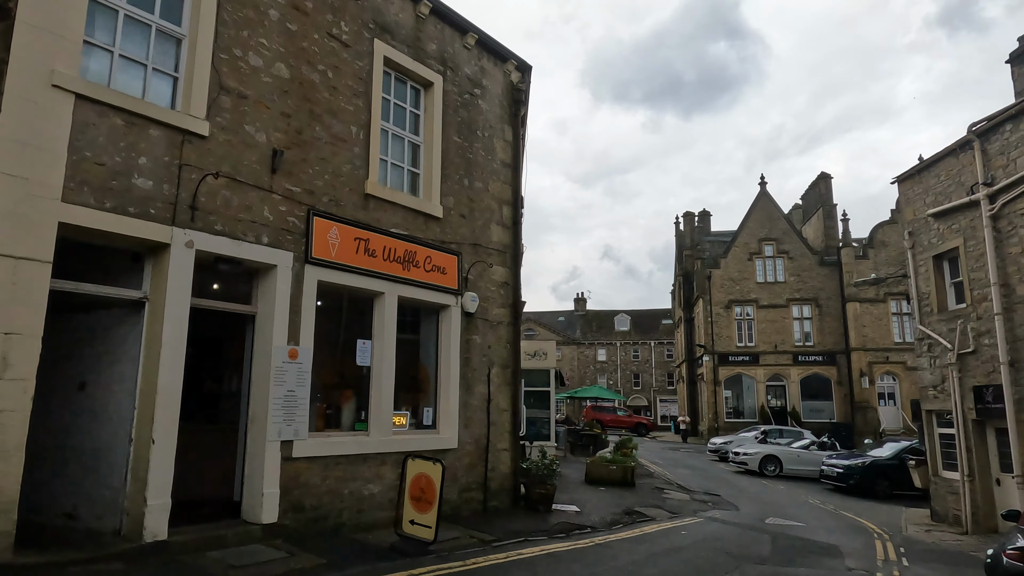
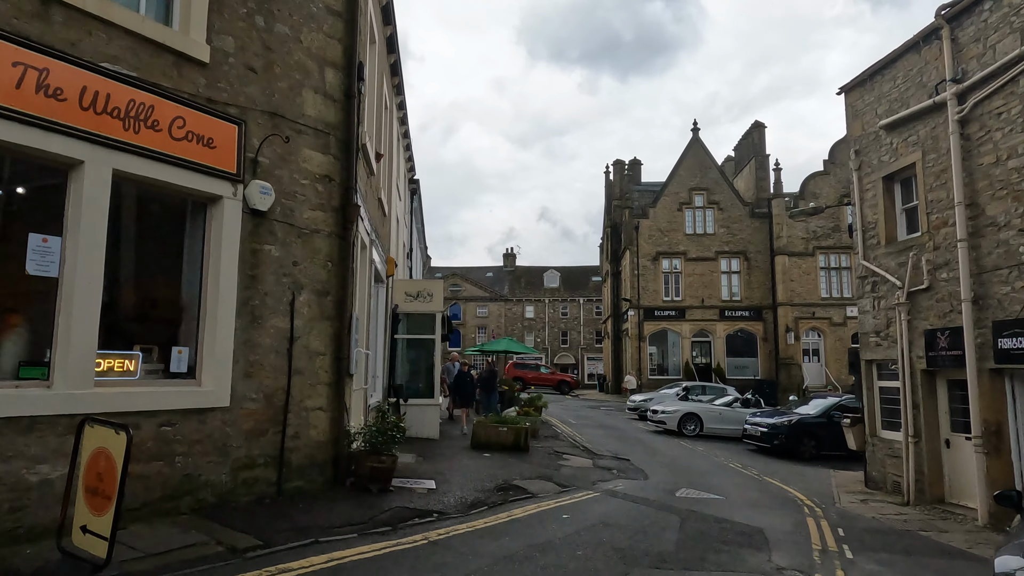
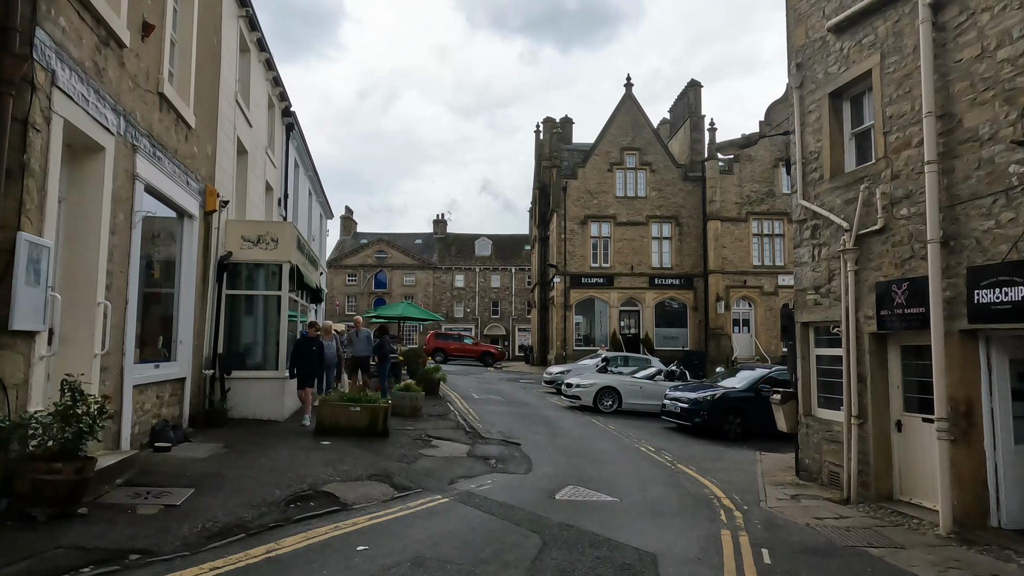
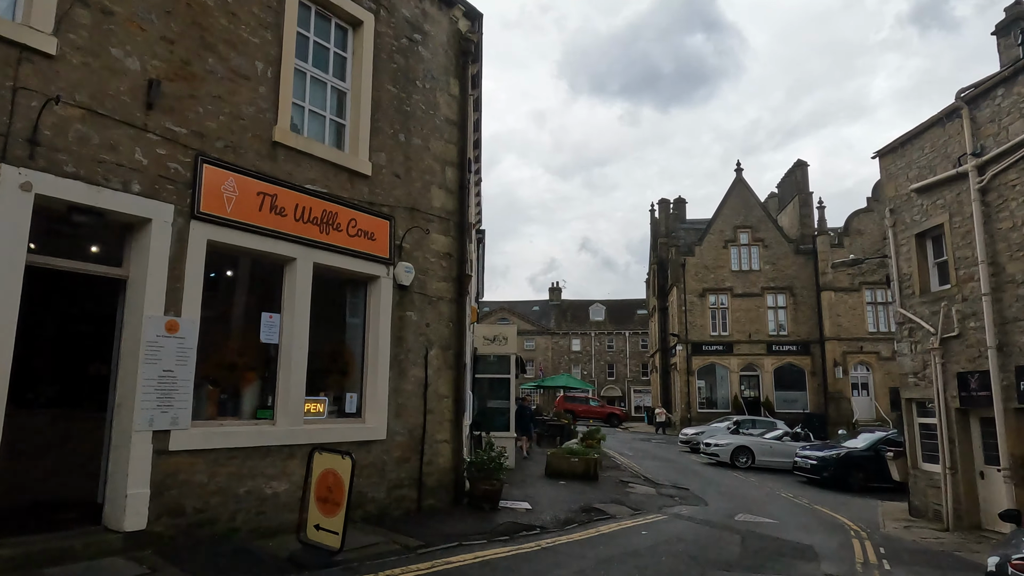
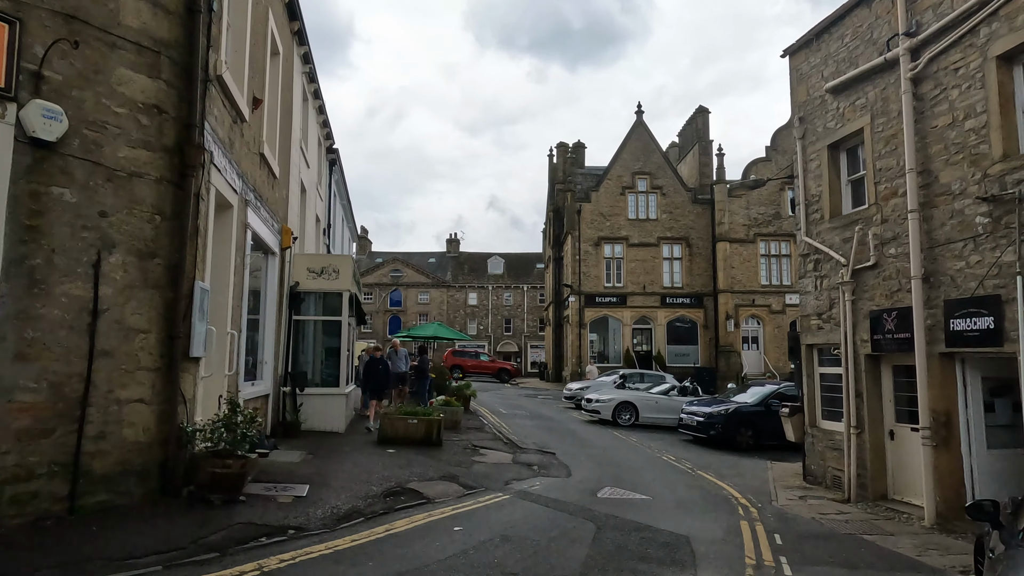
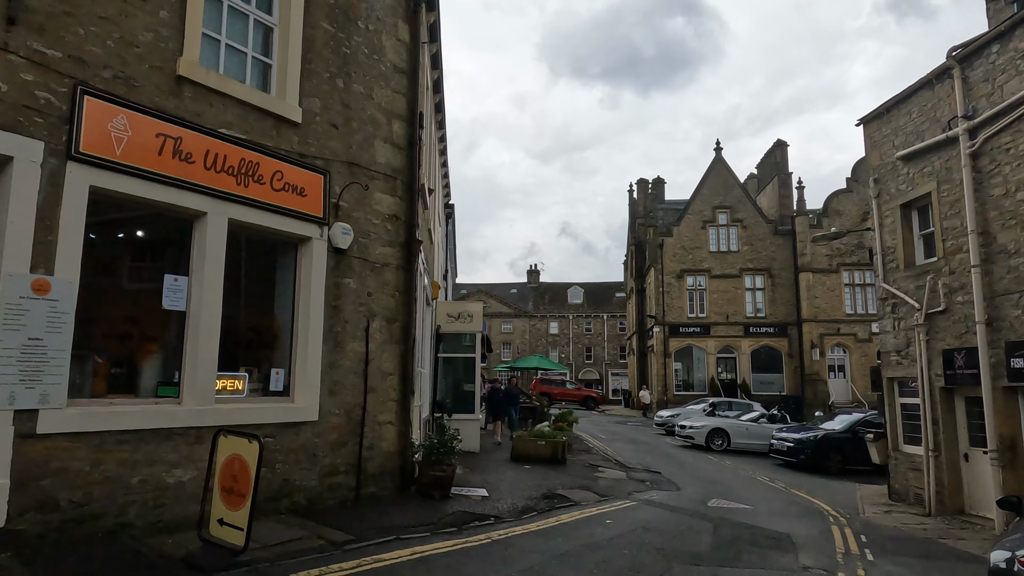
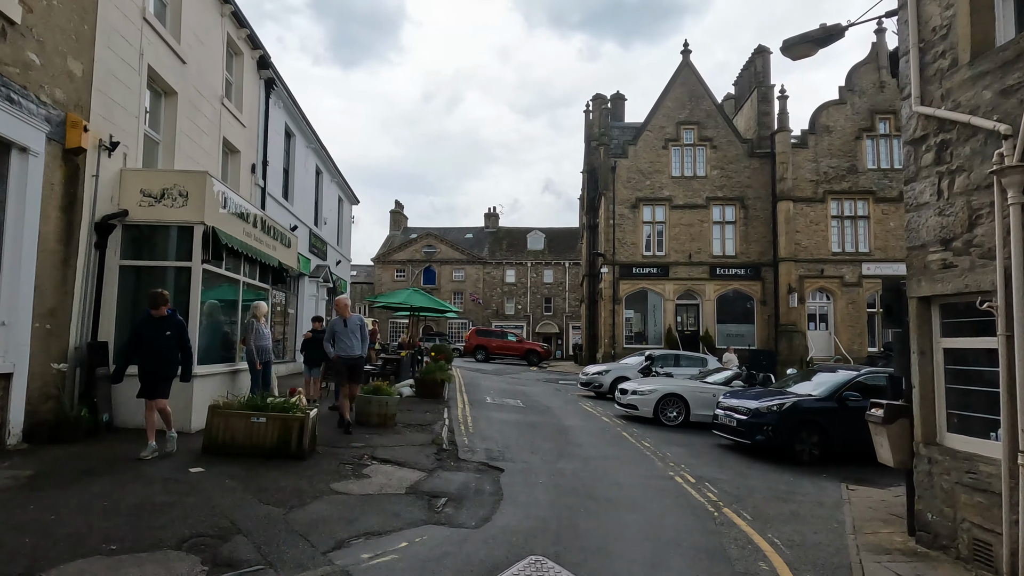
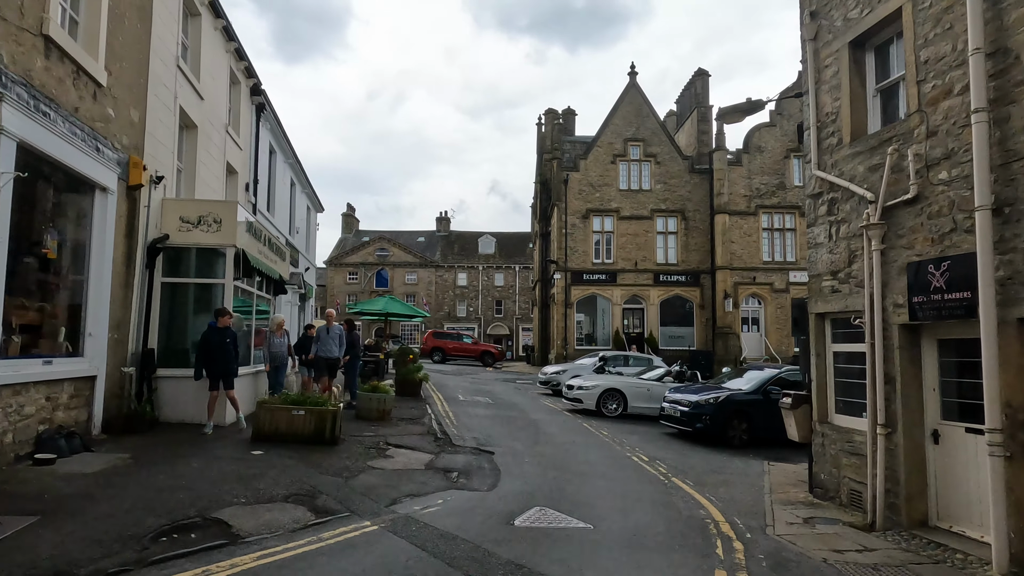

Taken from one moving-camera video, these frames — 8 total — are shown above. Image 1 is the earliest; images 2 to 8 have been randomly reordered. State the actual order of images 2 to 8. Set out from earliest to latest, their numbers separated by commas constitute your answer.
4, 6, 2, 5, 3, 8, 7
